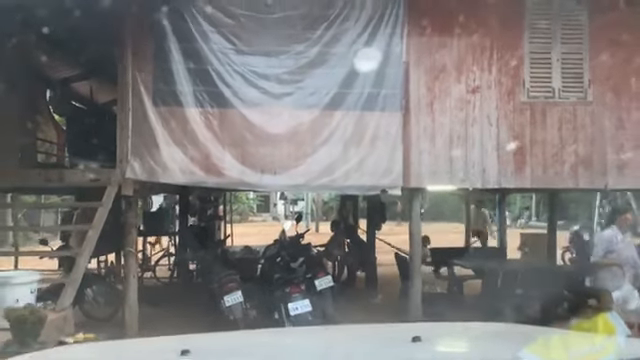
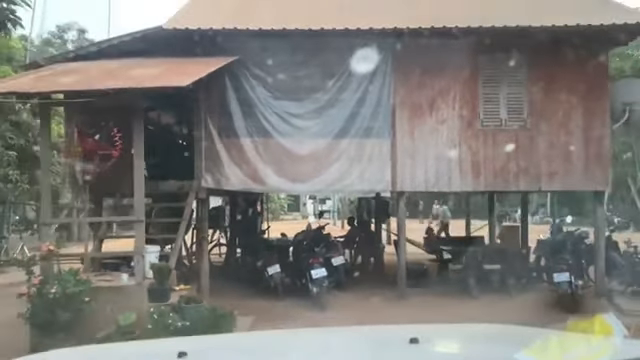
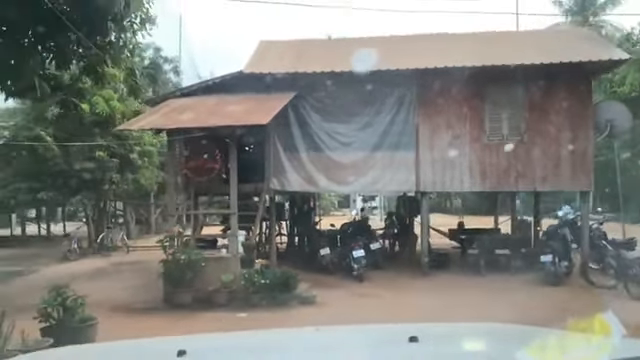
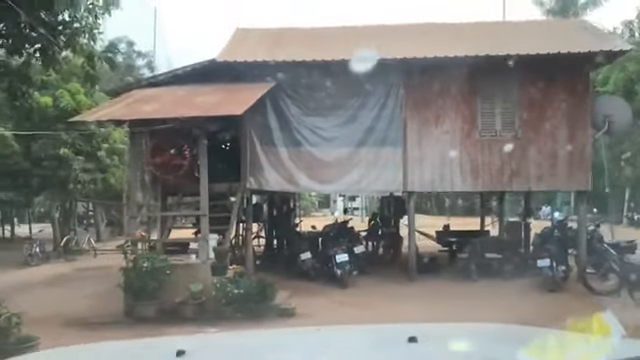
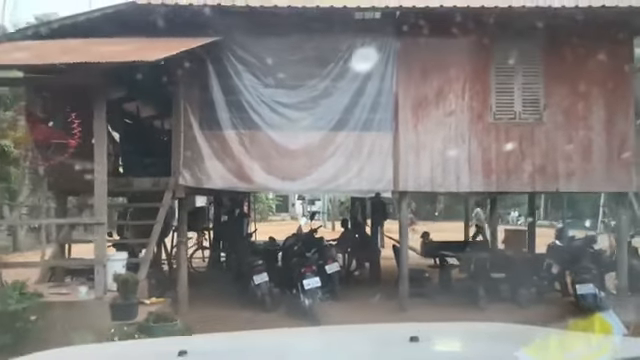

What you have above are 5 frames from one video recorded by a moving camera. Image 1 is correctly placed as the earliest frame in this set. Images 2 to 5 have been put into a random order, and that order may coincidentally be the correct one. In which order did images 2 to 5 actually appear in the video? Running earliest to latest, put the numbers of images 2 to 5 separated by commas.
5, 2, 4, 3
